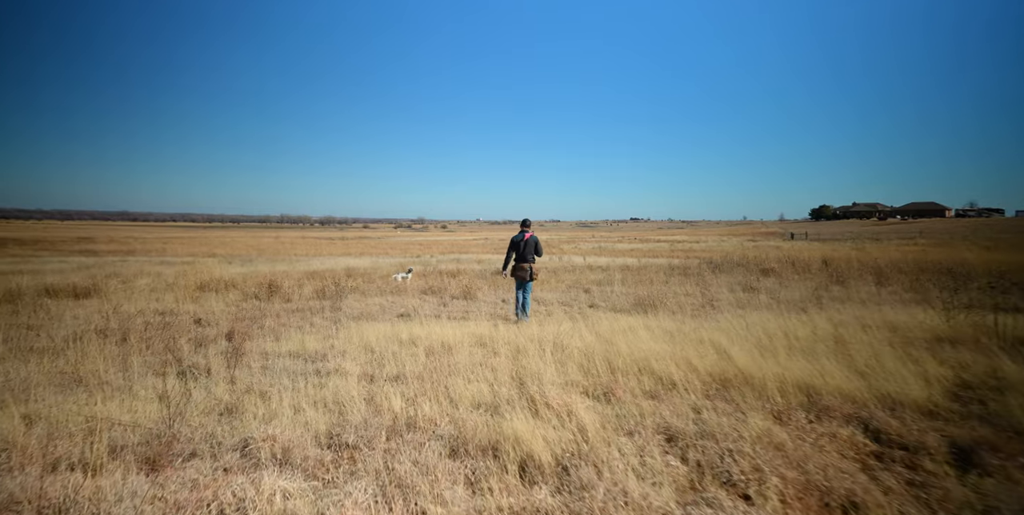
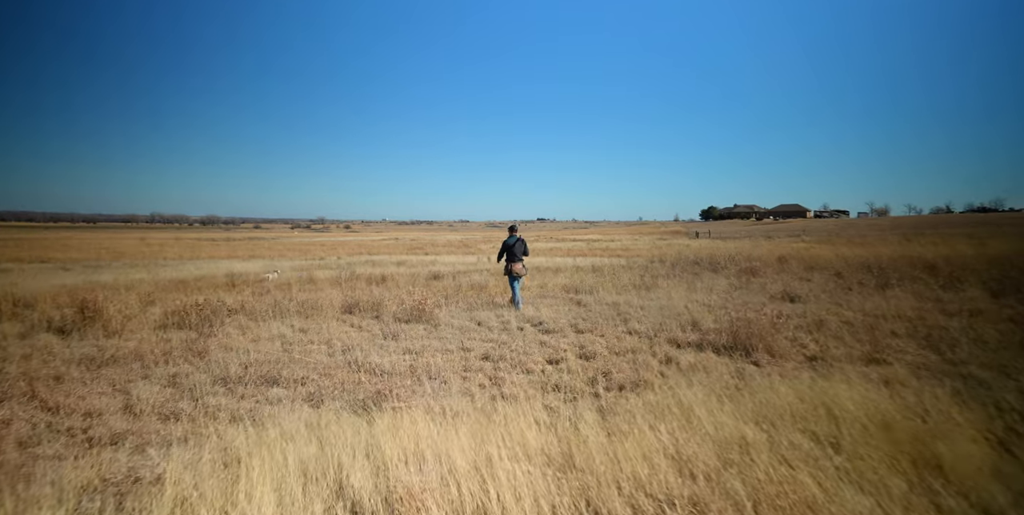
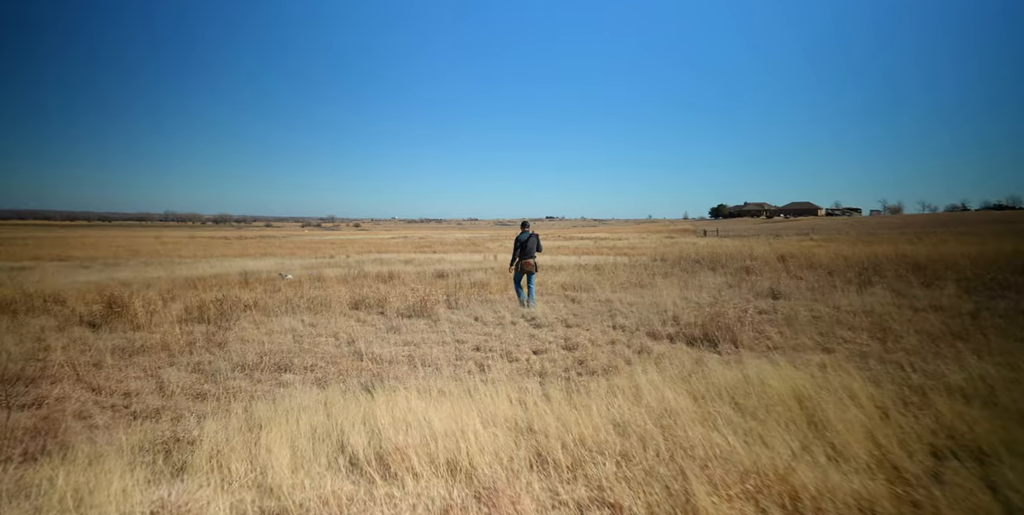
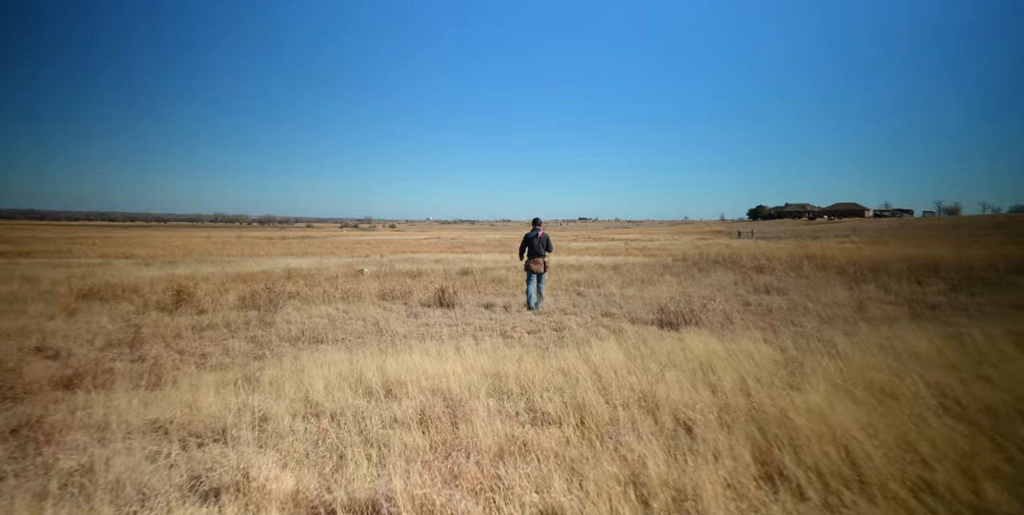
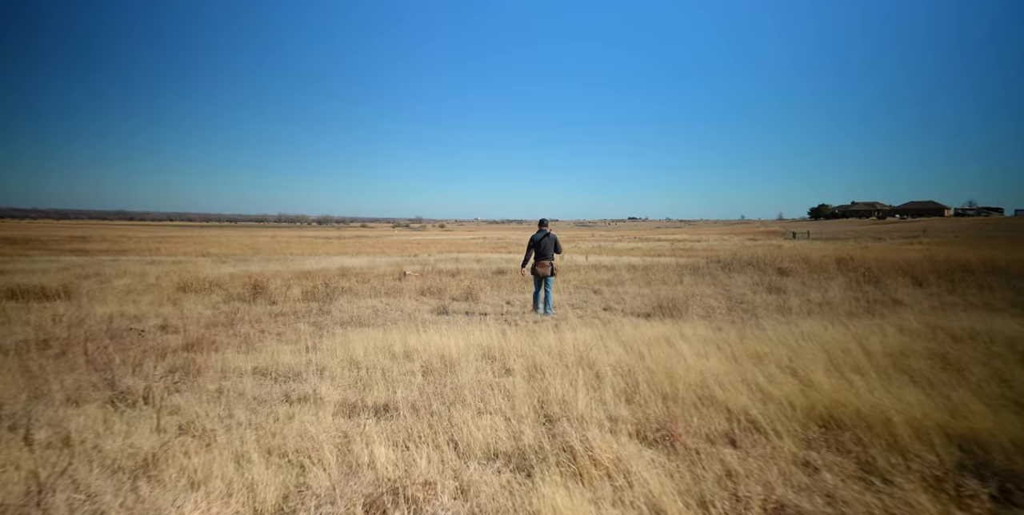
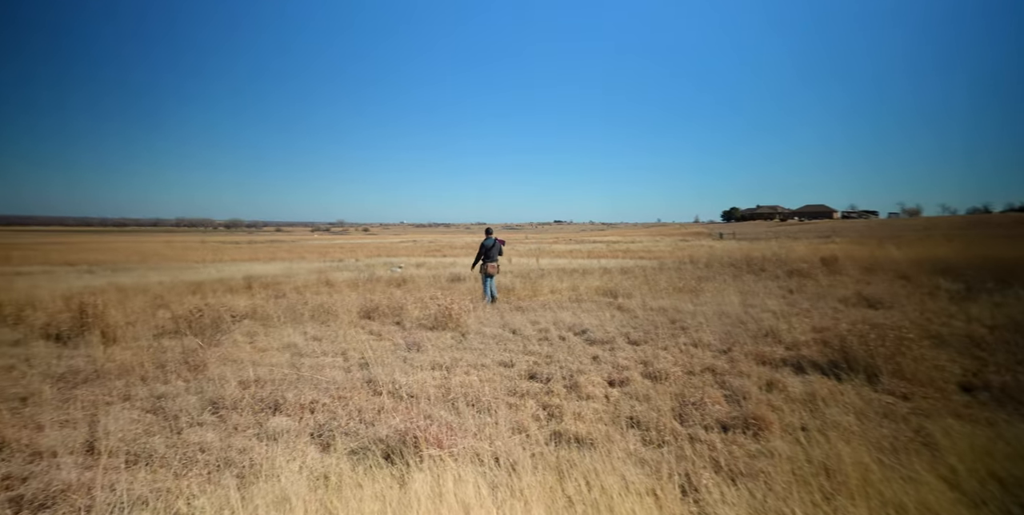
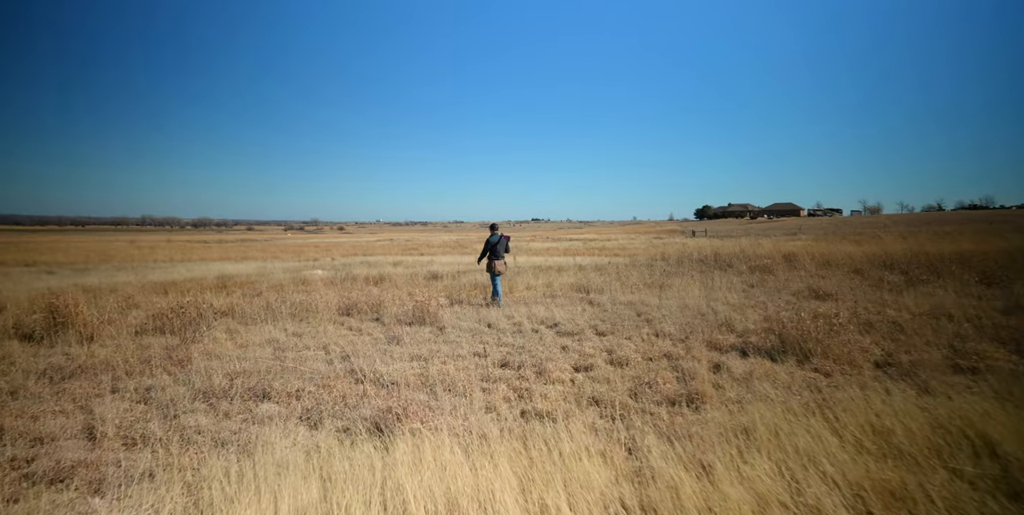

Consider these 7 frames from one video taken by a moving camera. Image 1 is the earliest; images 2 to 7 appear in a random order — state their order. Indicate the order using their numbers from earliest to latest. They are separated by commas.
5, 4, 3, 2, 7, 6
